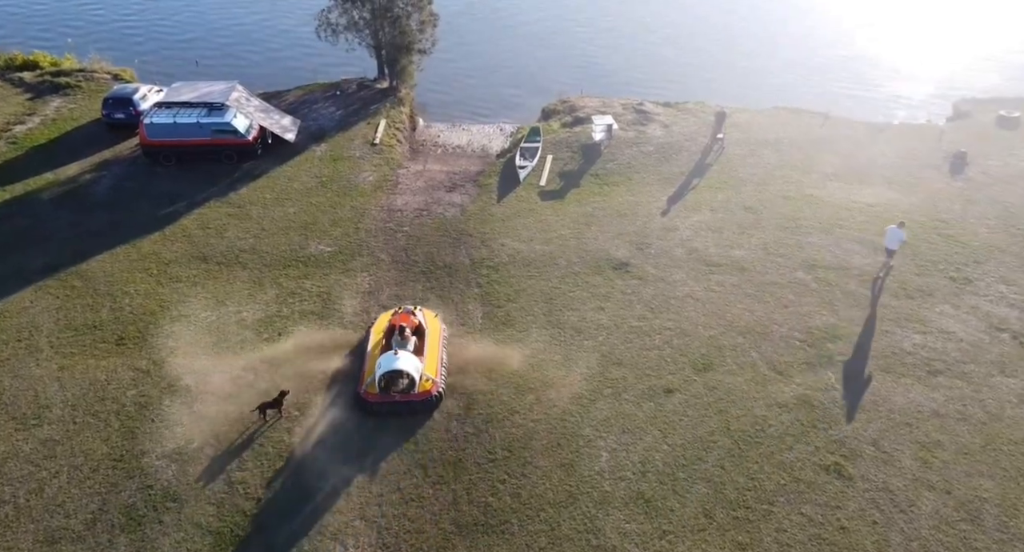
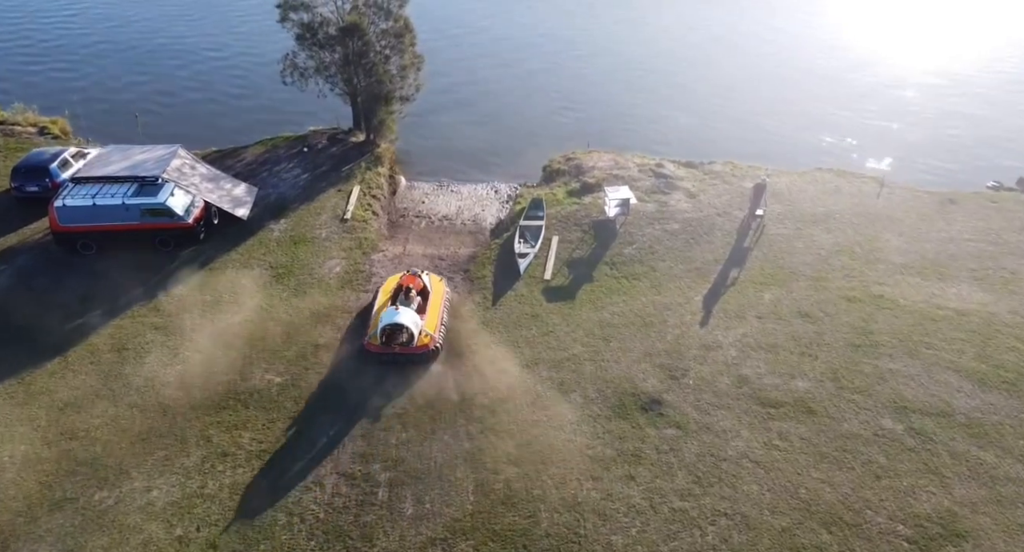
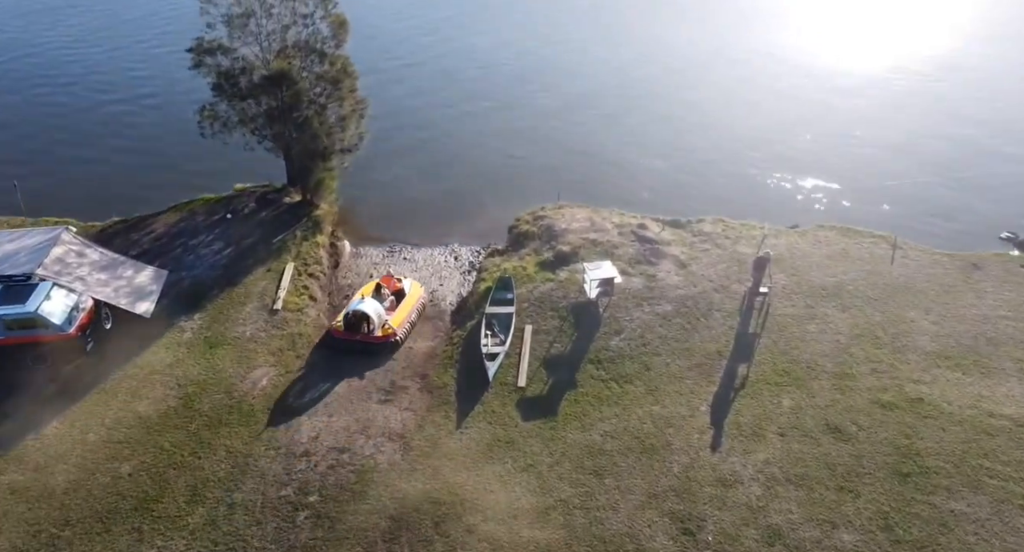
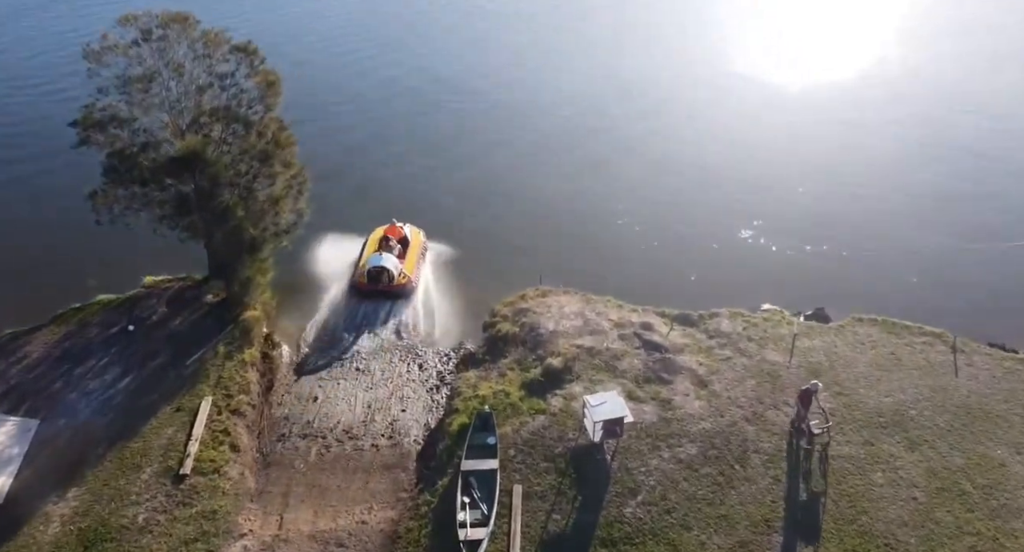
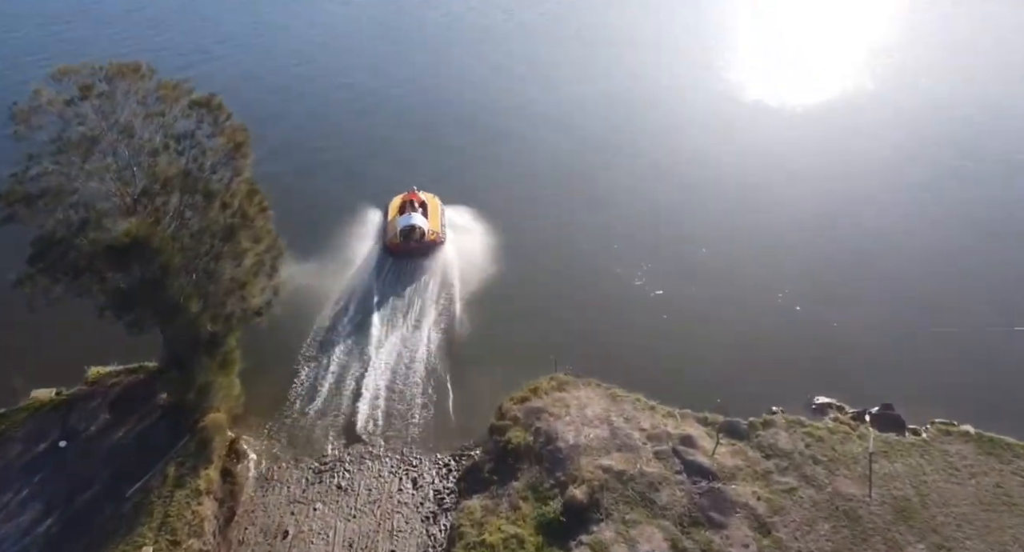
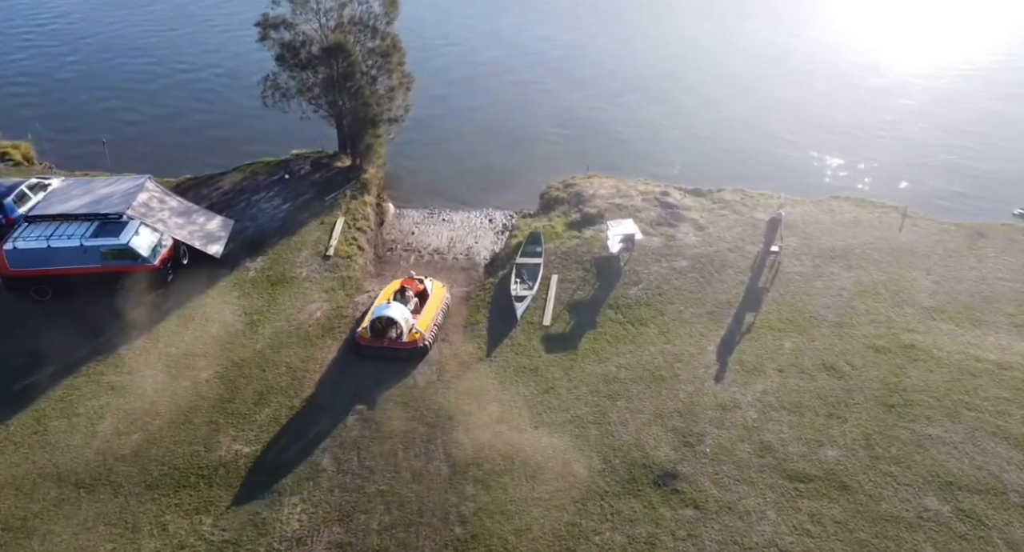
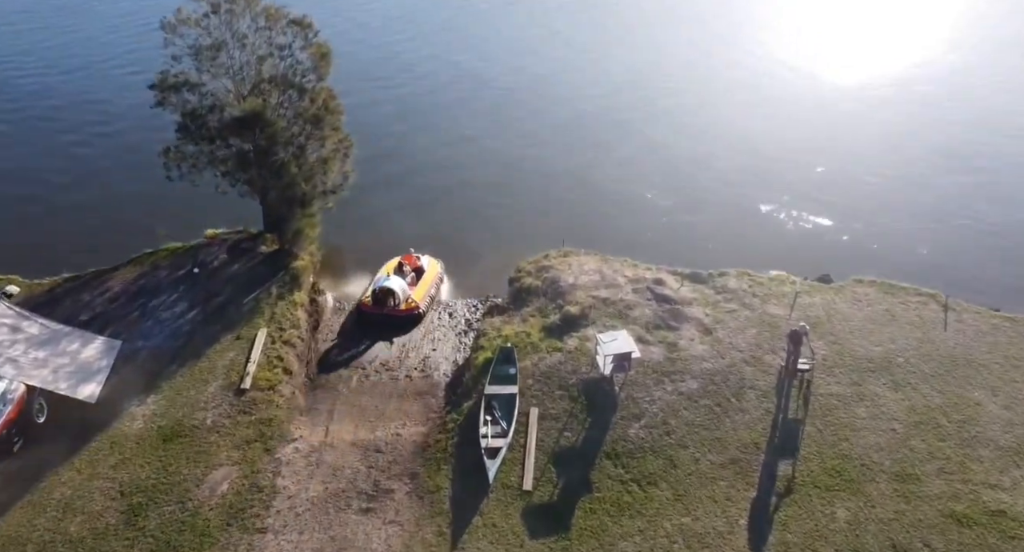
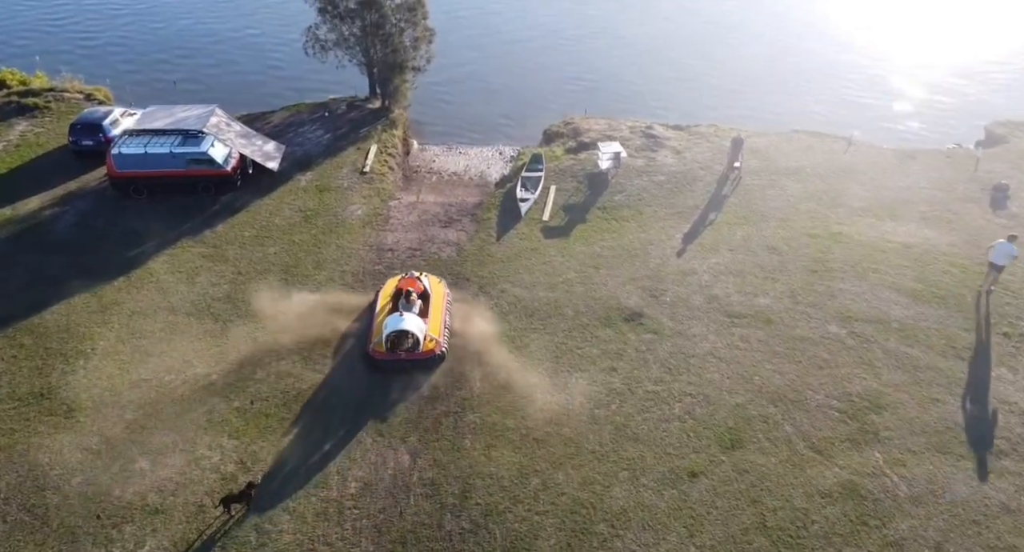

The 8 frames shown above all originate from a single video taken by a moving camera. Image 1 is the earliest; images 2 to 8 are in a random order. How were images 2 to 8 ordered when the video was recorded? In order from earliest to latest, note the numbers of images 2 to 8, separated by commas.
8, 2, 6, 3, 7, 4, 5
